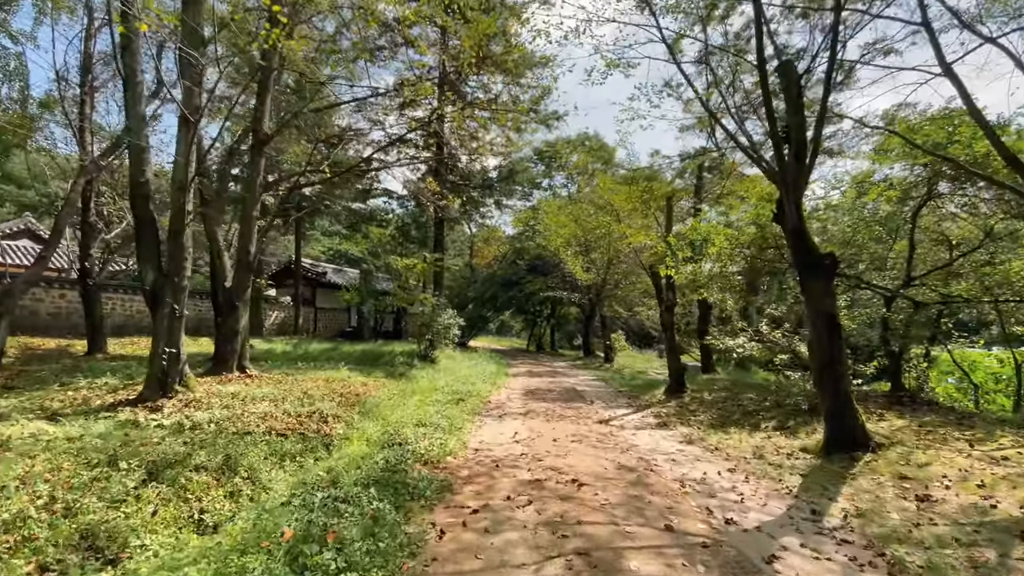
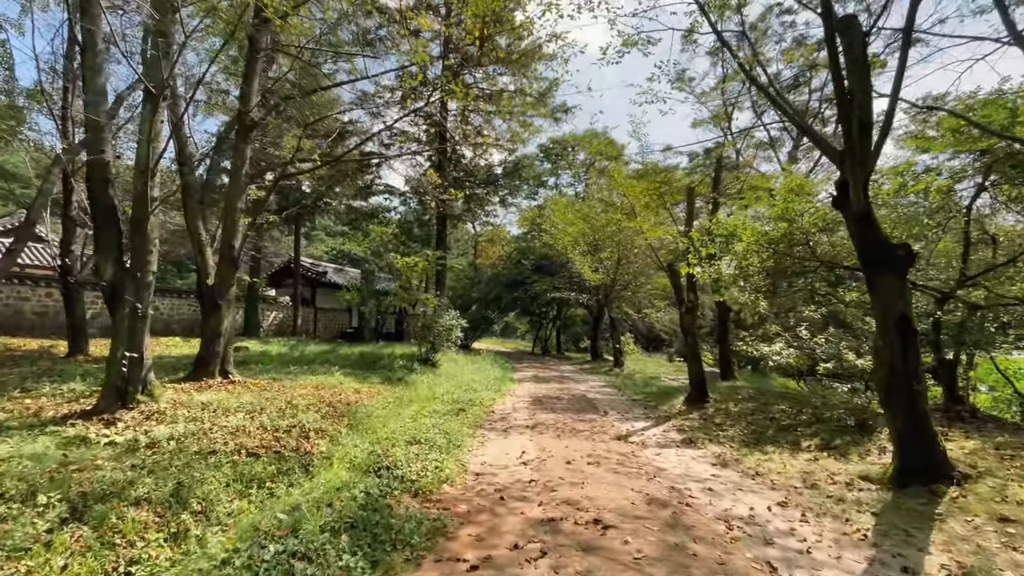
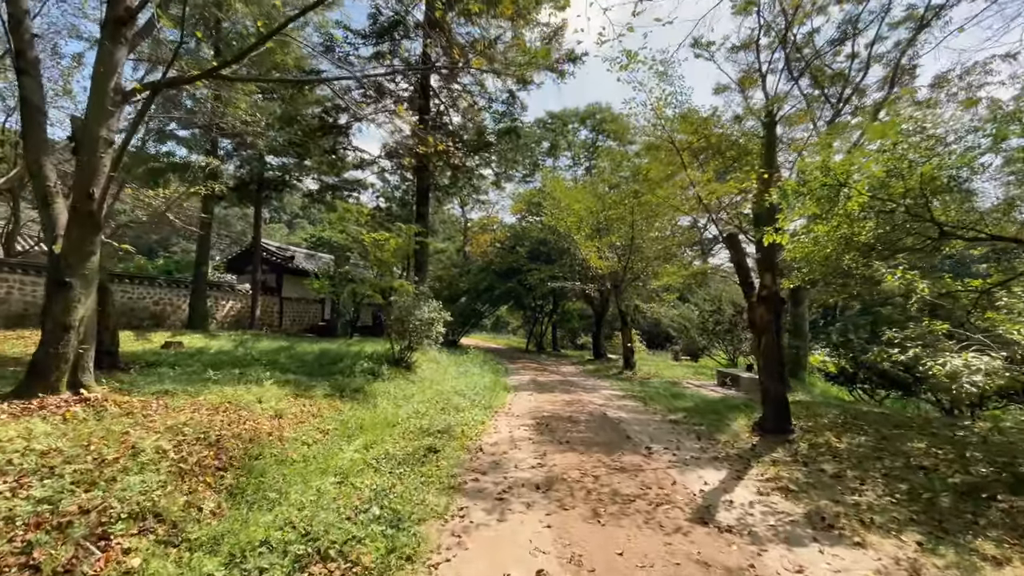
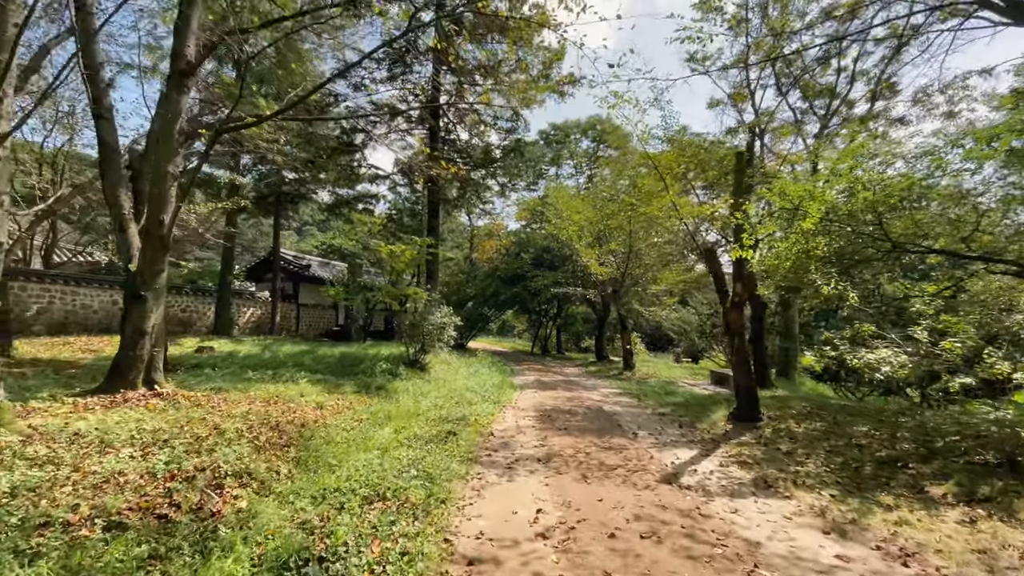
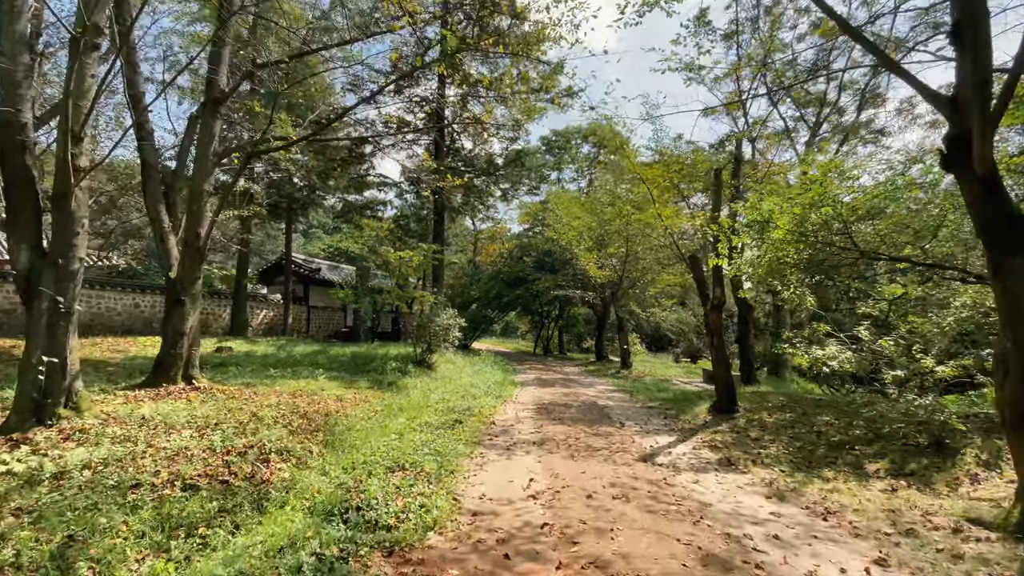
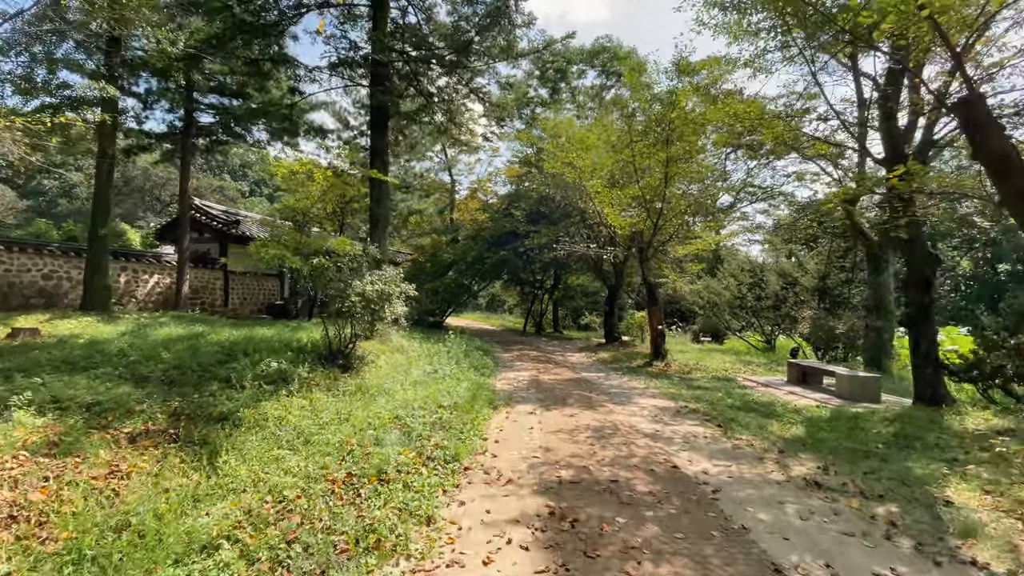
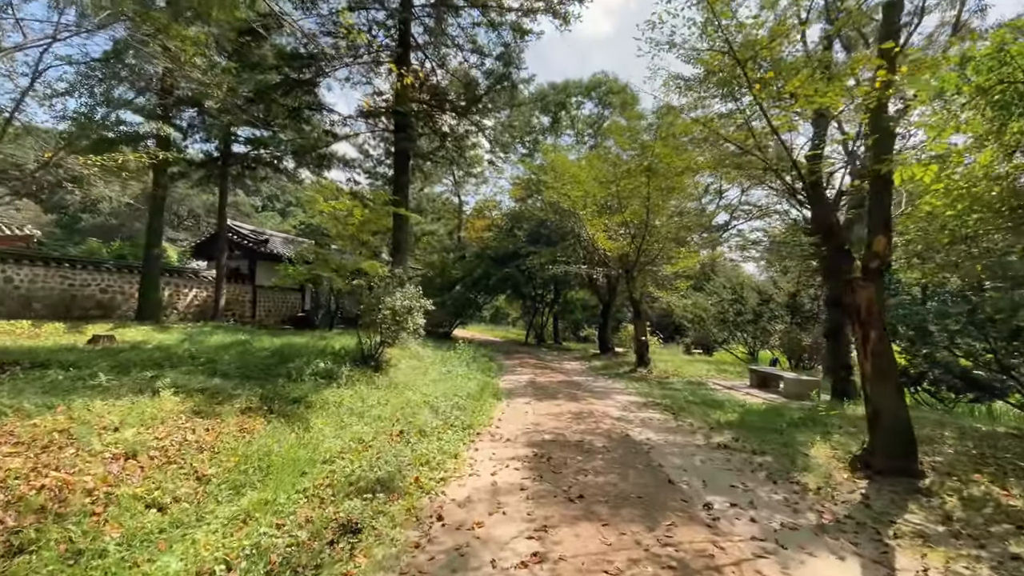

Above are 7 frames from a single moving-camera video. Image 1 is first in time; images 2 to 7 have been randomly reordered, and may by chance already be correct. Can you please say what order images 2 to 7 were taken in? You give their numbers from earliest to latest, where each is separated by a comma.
2, 5, 4, 3, 7, 6
